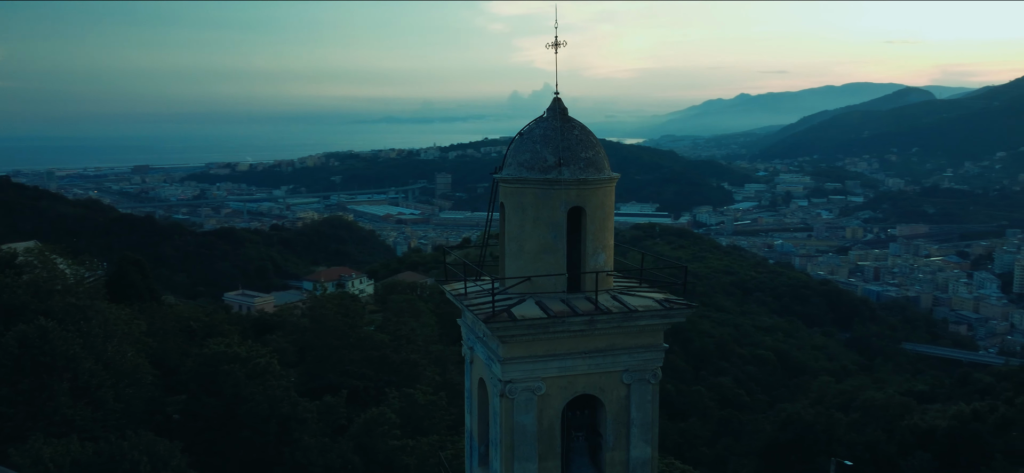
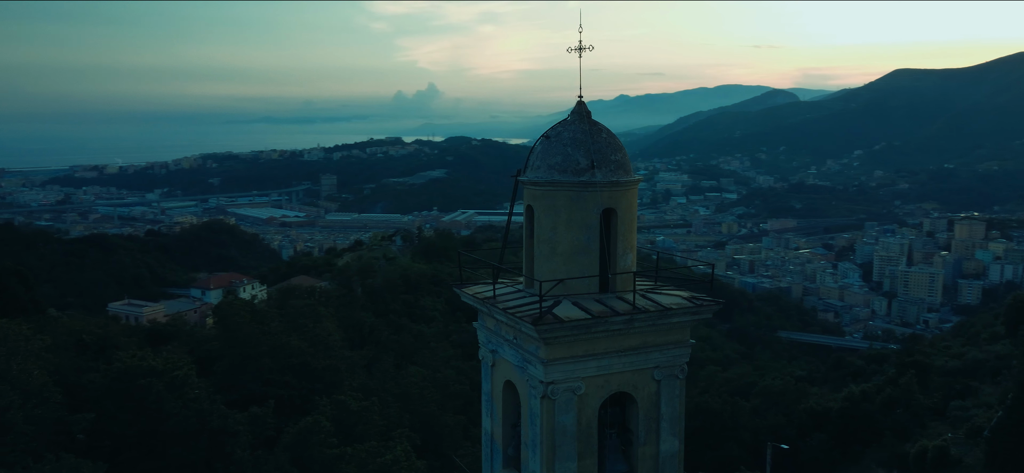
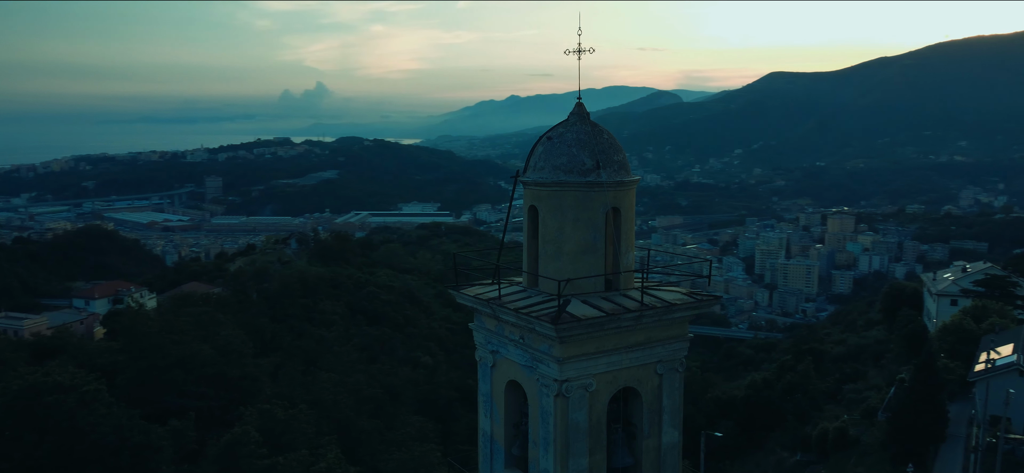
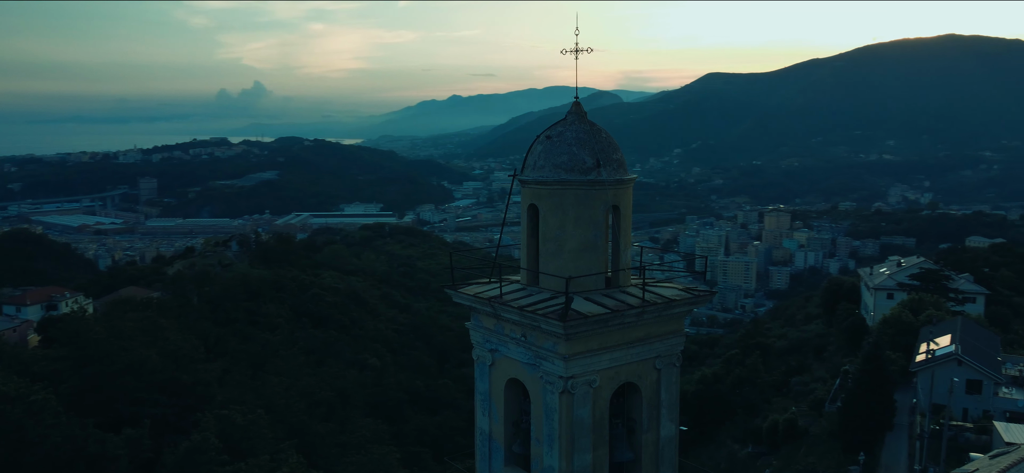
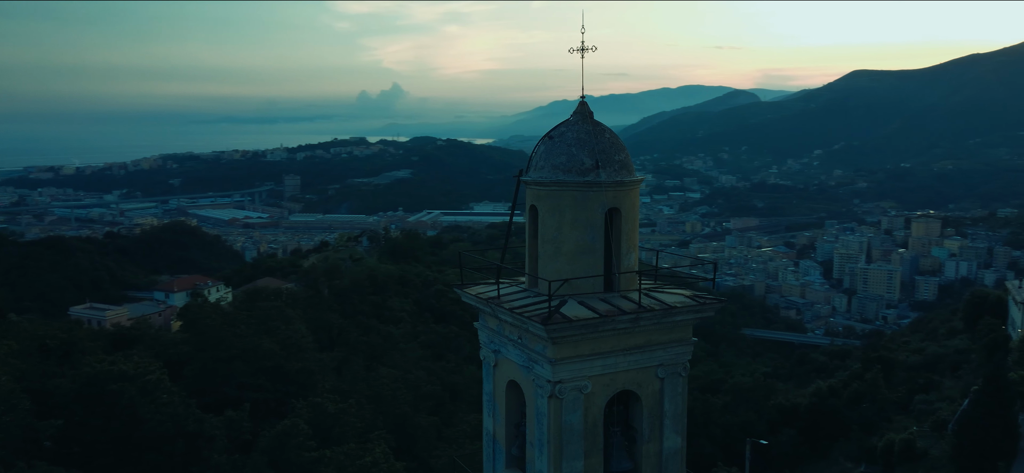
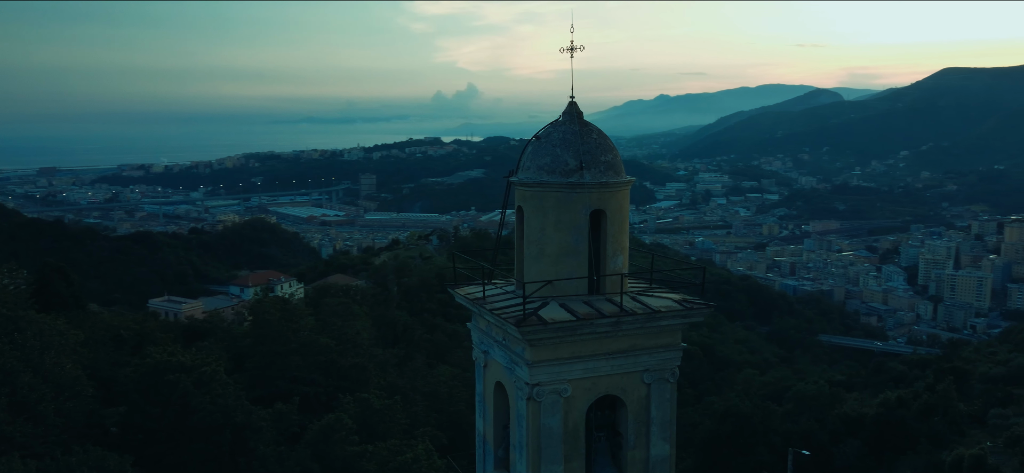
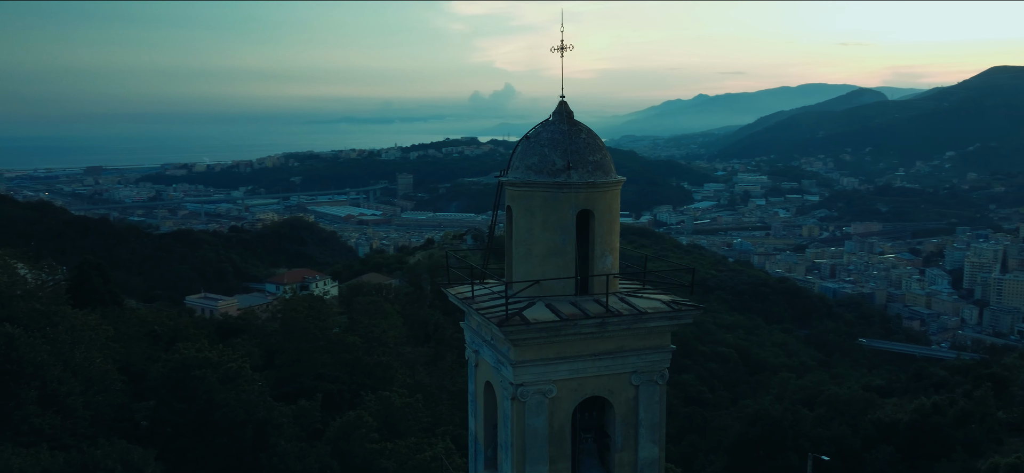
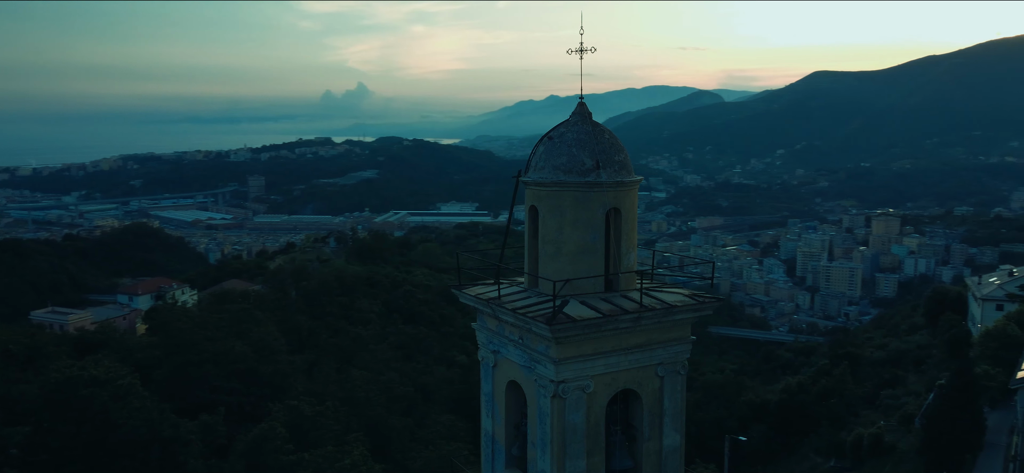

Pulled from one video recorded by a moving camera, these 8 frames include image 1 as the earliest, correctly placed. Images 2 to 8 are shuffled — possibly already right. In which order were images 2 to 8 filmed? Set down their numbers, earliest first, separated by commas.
7, 6, 2, 5, 8, 3, 4
